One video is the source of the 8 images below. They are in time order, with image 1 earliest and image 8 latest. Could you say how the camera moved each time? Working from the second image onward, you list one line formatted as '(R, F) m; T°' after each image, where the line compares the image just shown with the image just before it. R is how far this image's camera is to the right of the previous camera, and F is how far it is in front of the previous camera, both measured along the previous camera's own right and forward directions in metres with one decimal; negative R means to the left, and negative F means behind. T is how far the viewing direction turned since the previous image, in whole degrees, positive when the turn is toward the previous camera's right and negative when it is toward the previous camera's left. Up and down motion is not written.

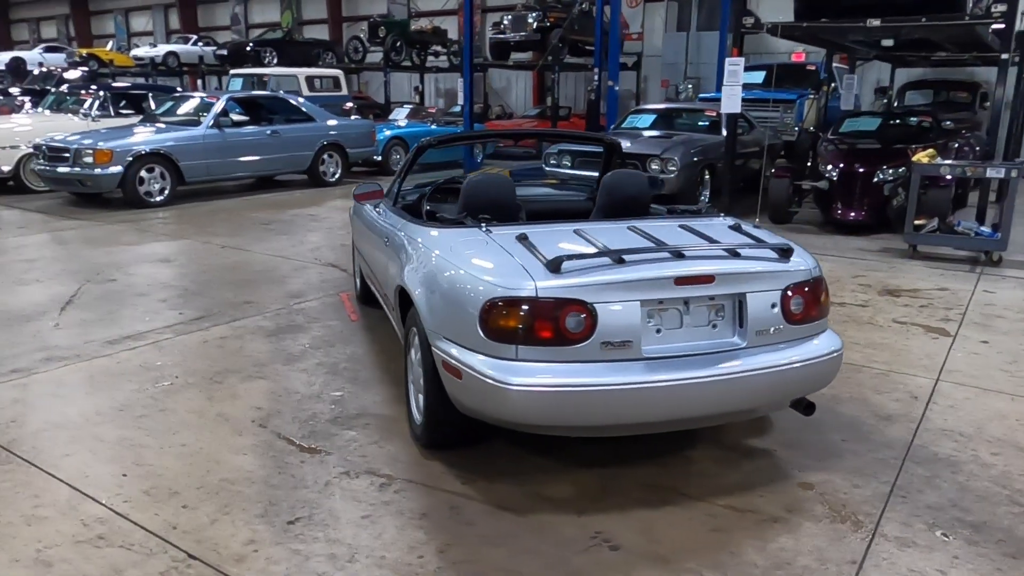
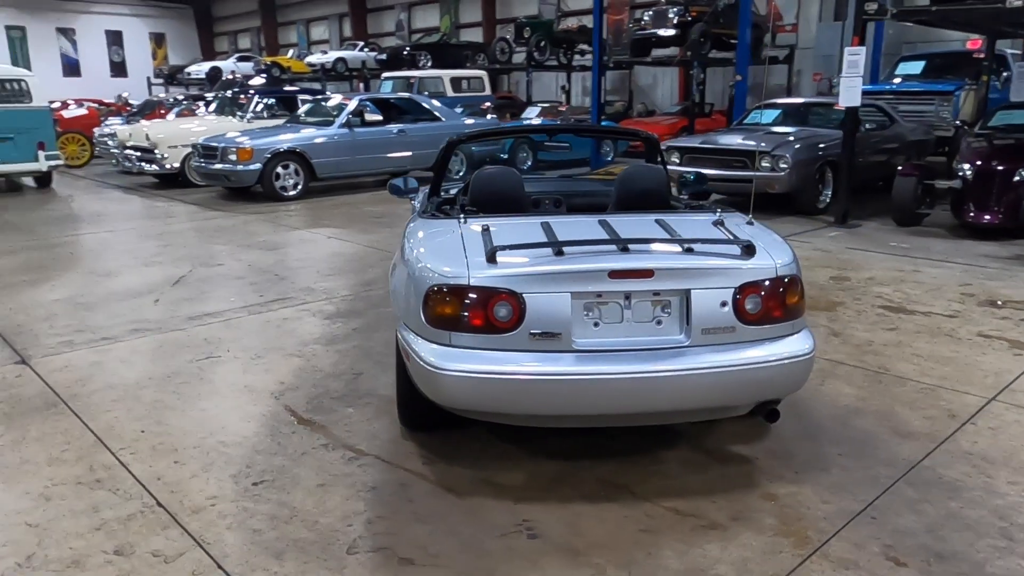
(+0.8, 0.0) m; -12°
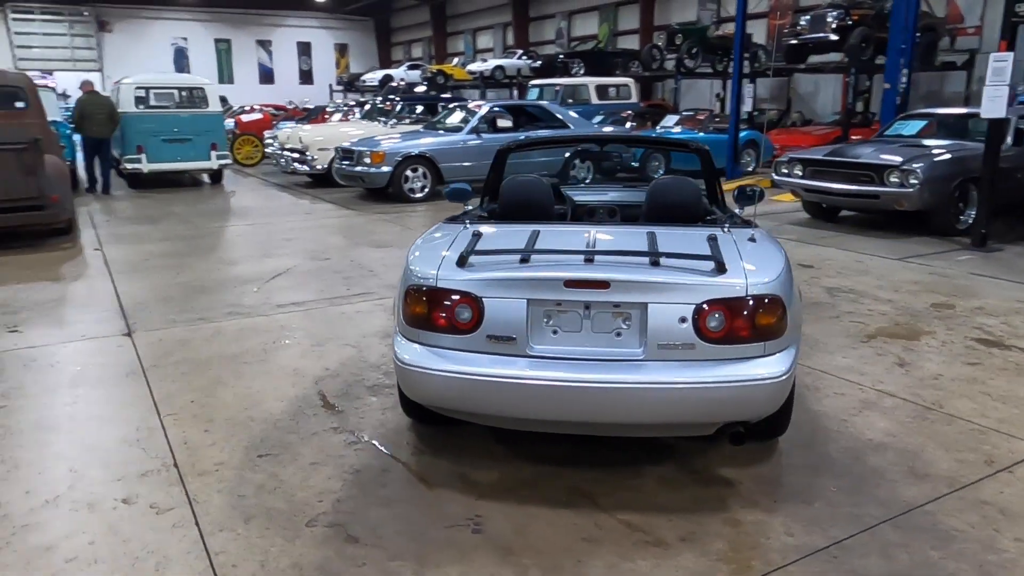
(+0.7, 0.0) m; -12°
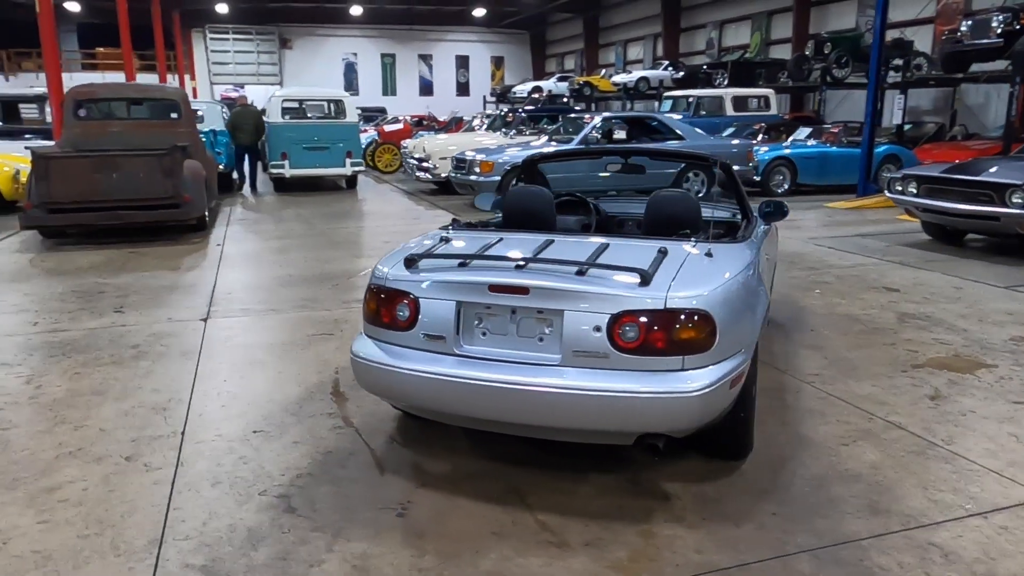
(+0.8, -0.1) m; -12°
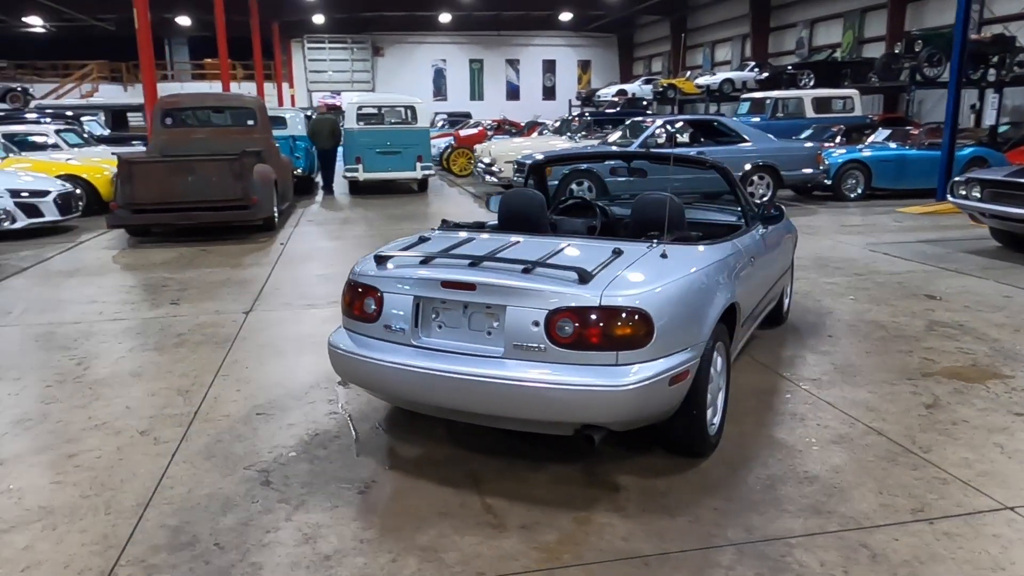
(+0.6, -0.2) m; -7°
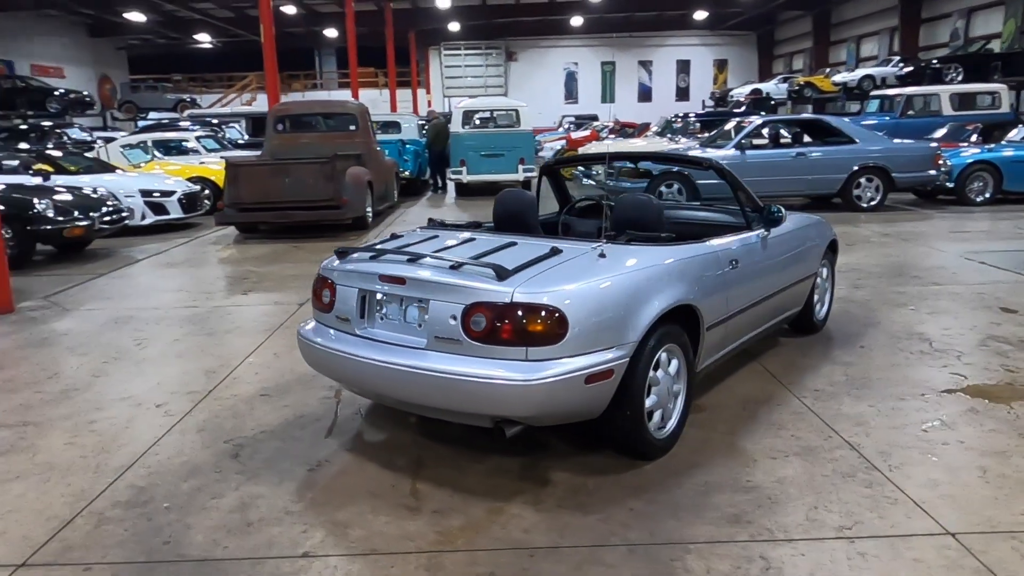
(+0.9, 0.0) m; -10°
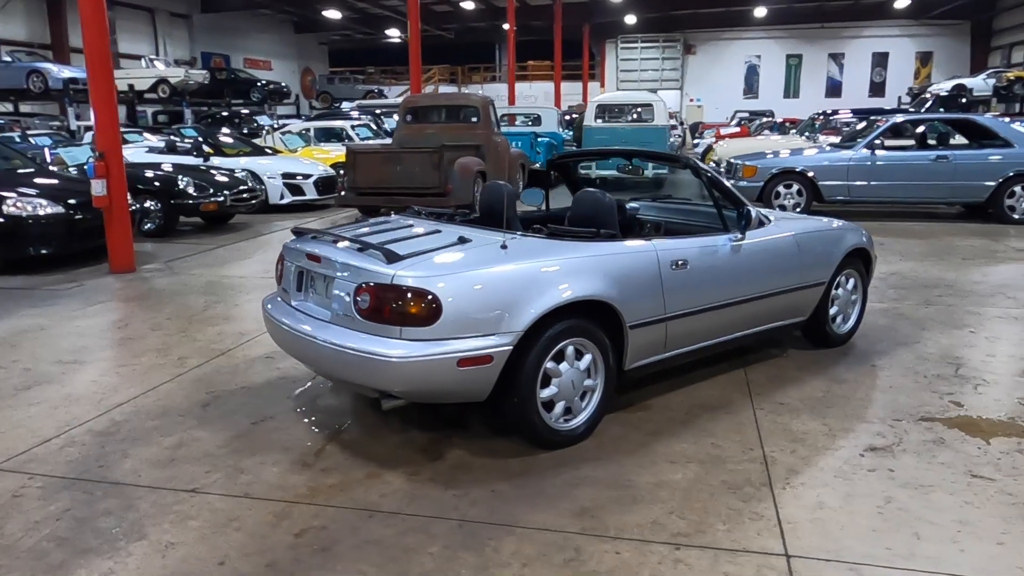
(+1.2, 0.0) m; -13°
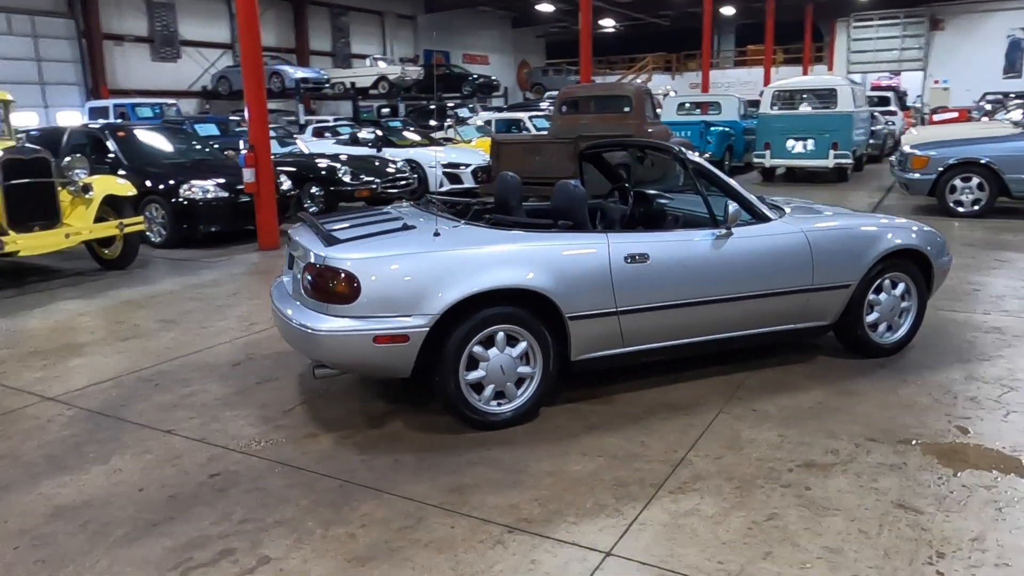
(+1.3, 0.0) m; -17°
